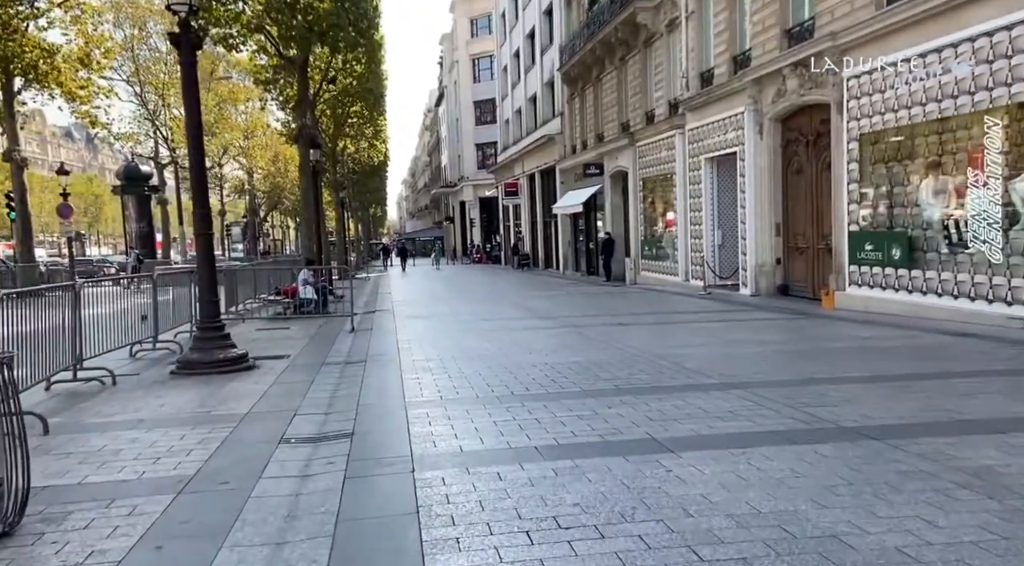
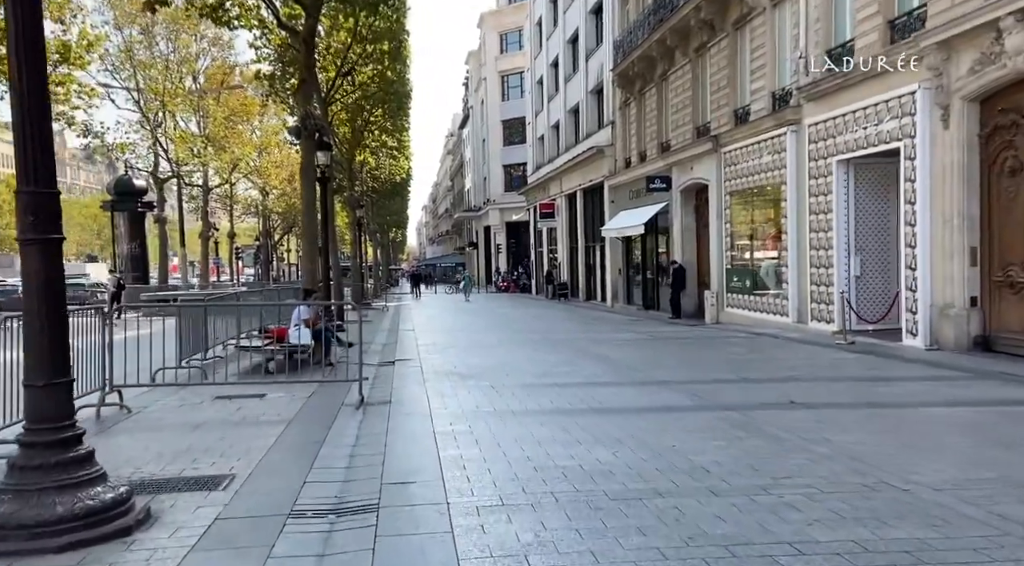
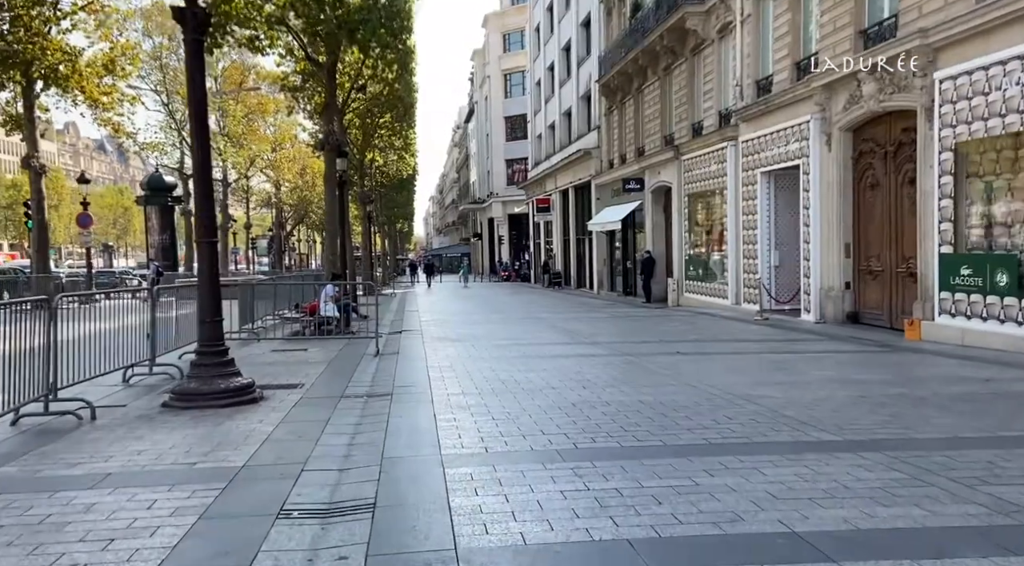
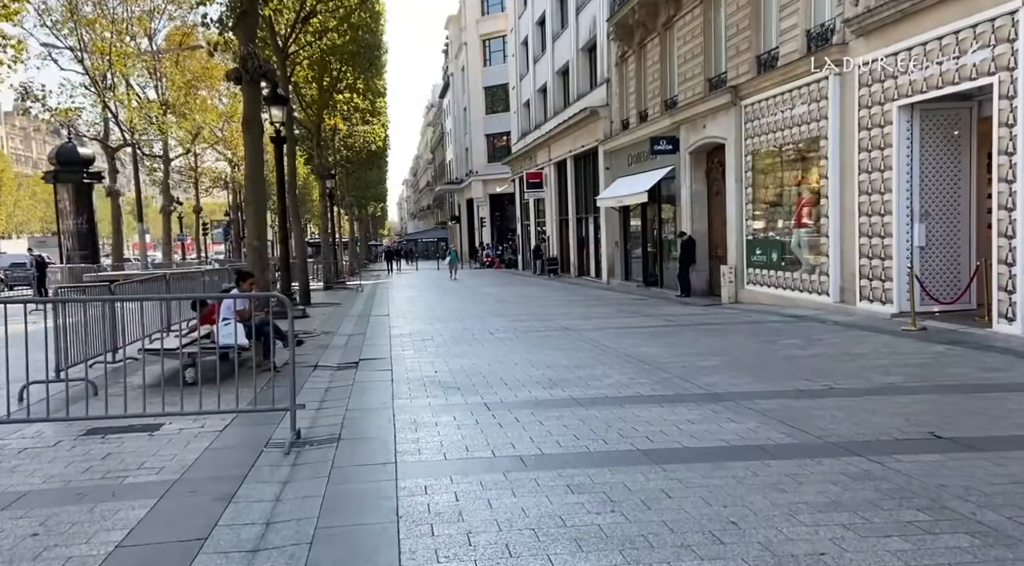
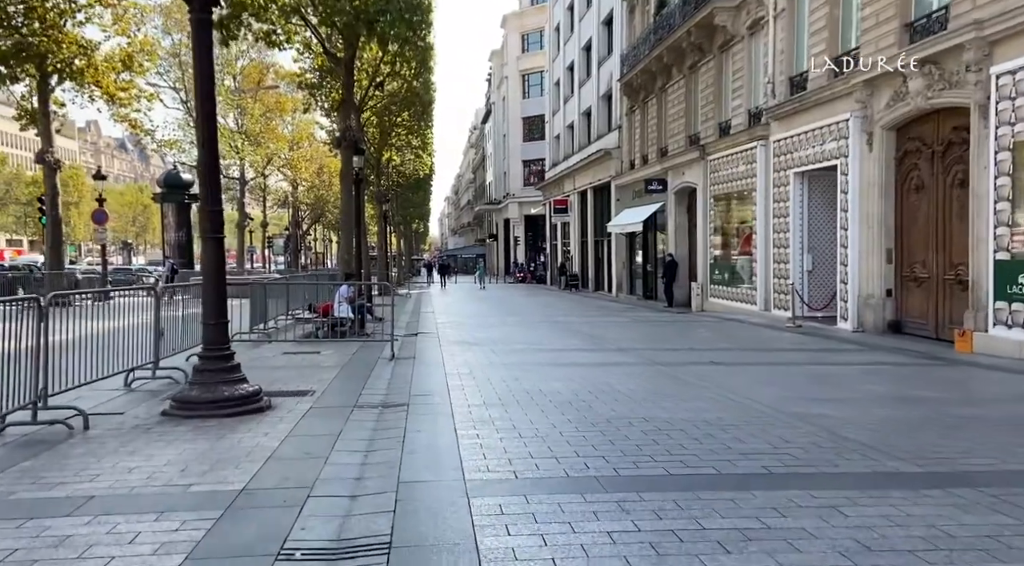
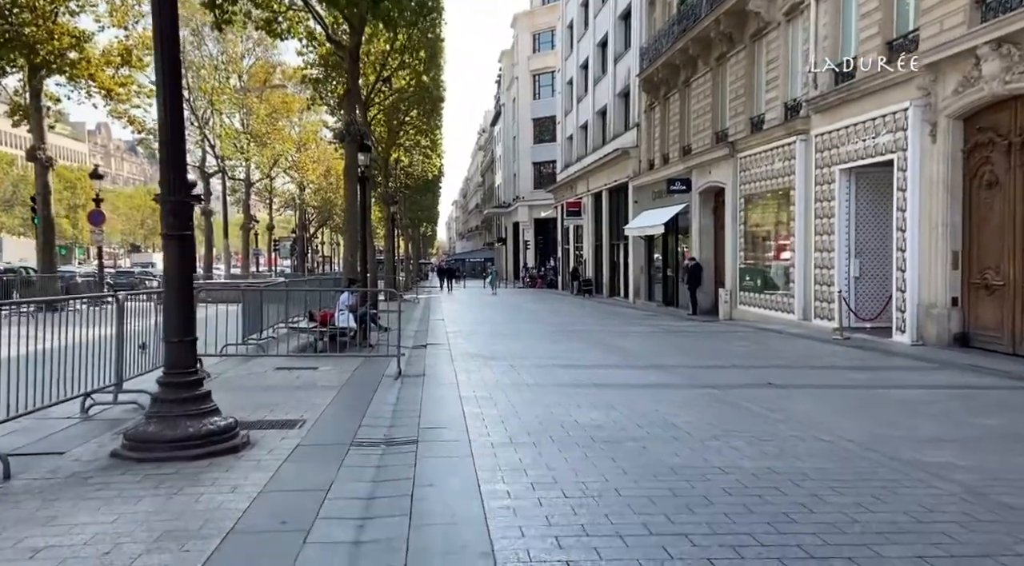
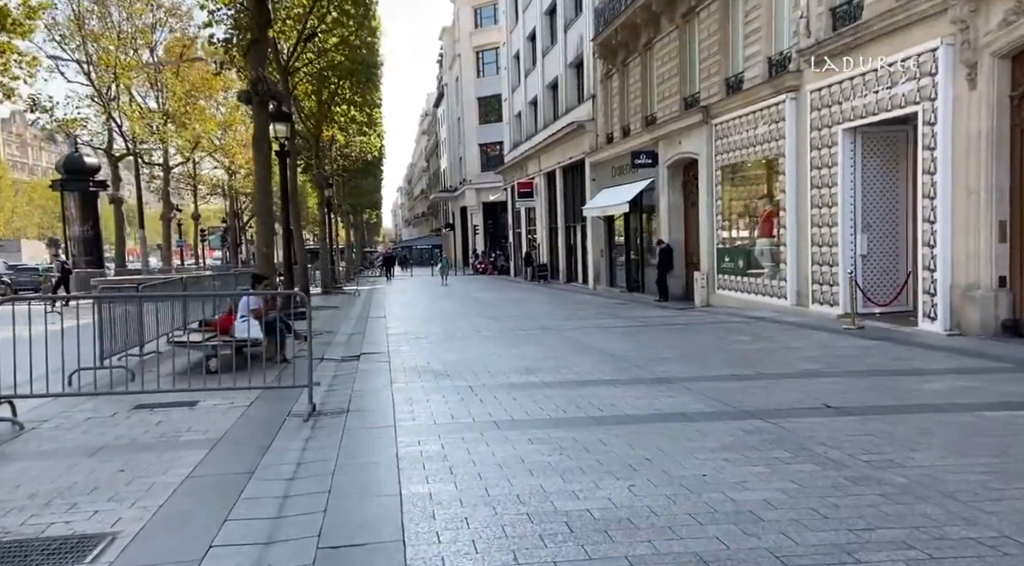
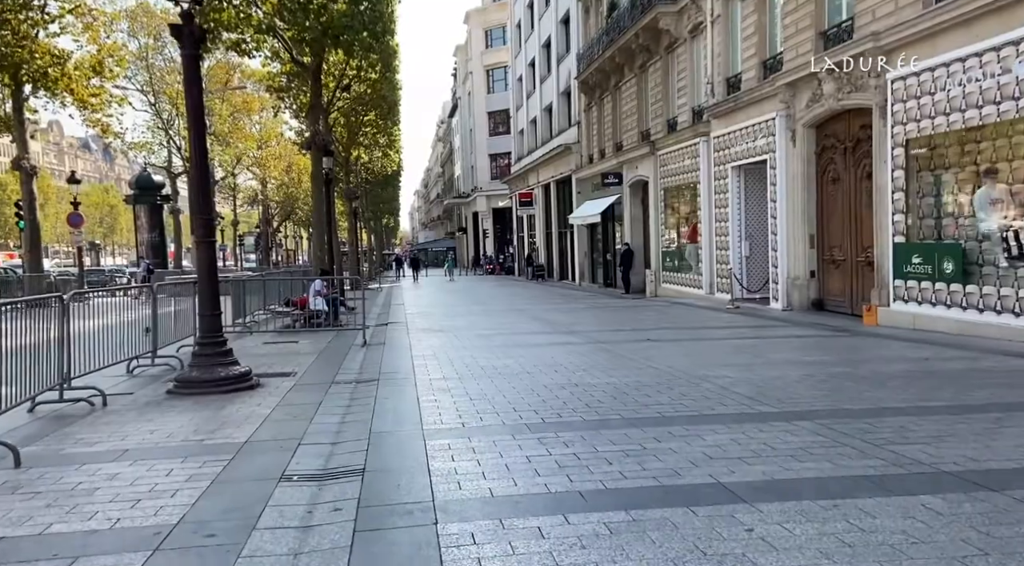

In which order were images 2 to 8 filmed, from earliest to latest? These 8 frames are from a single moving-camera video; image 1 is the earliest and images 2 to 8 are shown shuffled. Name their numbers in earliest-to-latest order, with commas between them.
8, 3, 5, 6, 2, 7, 4
